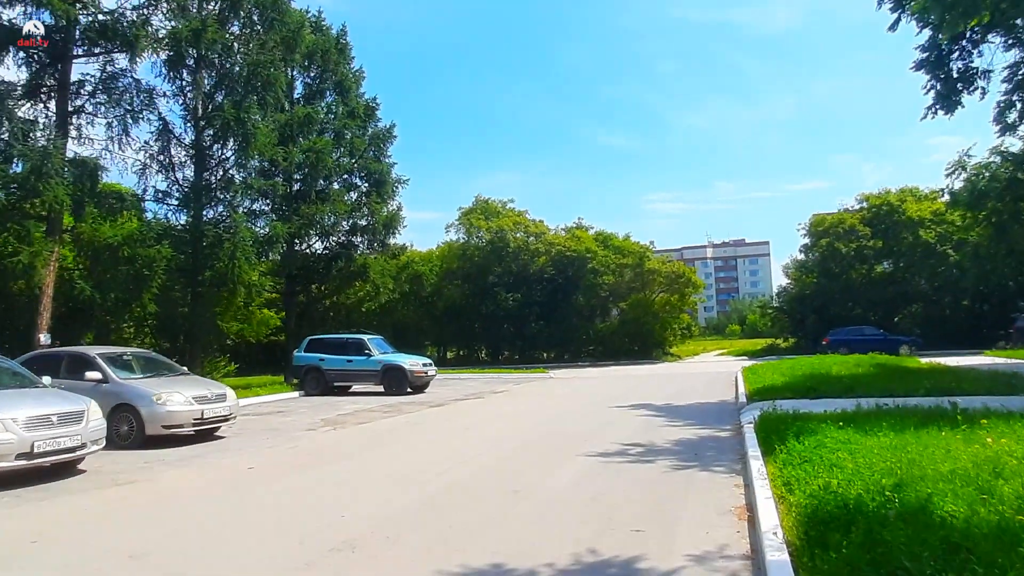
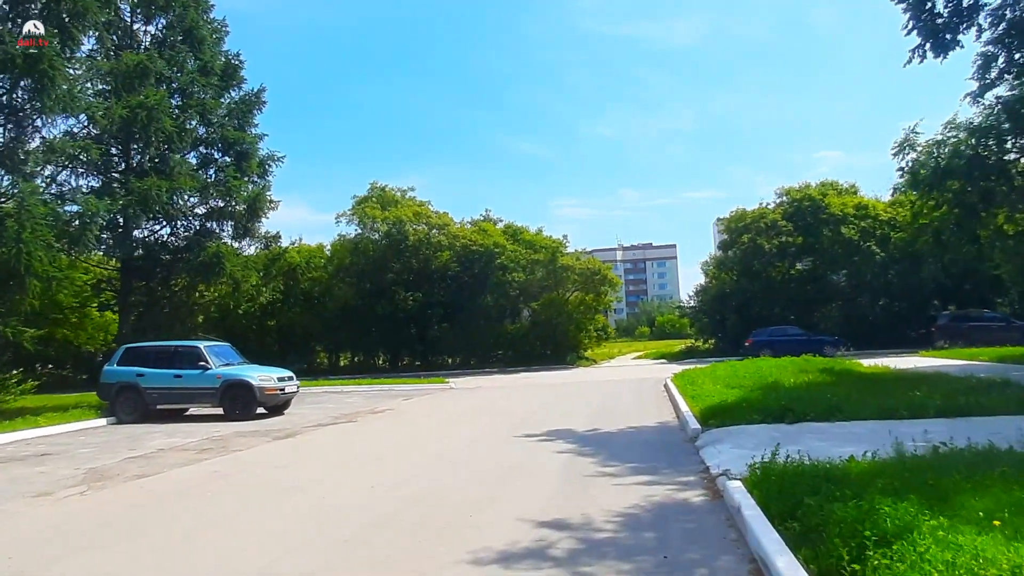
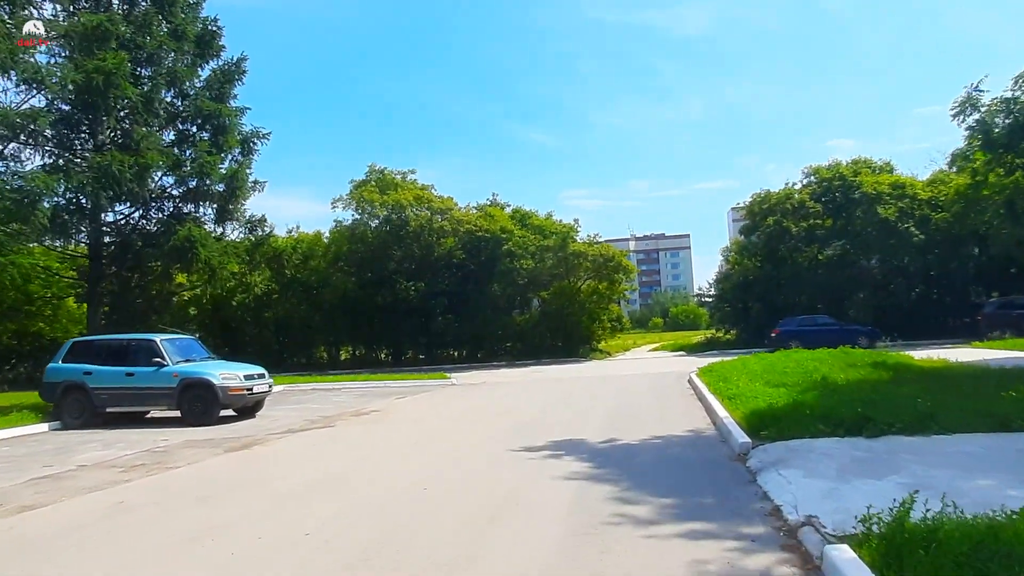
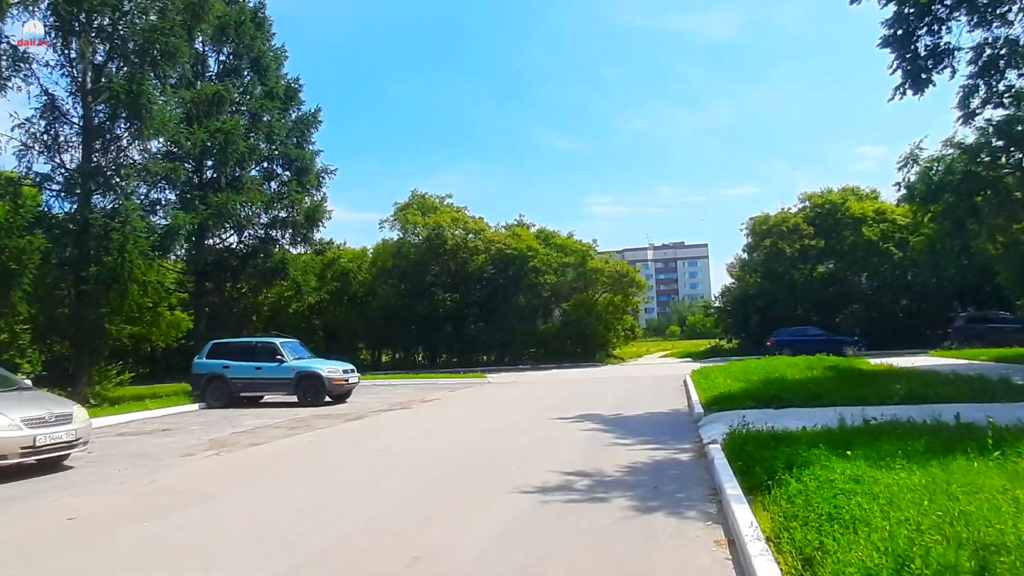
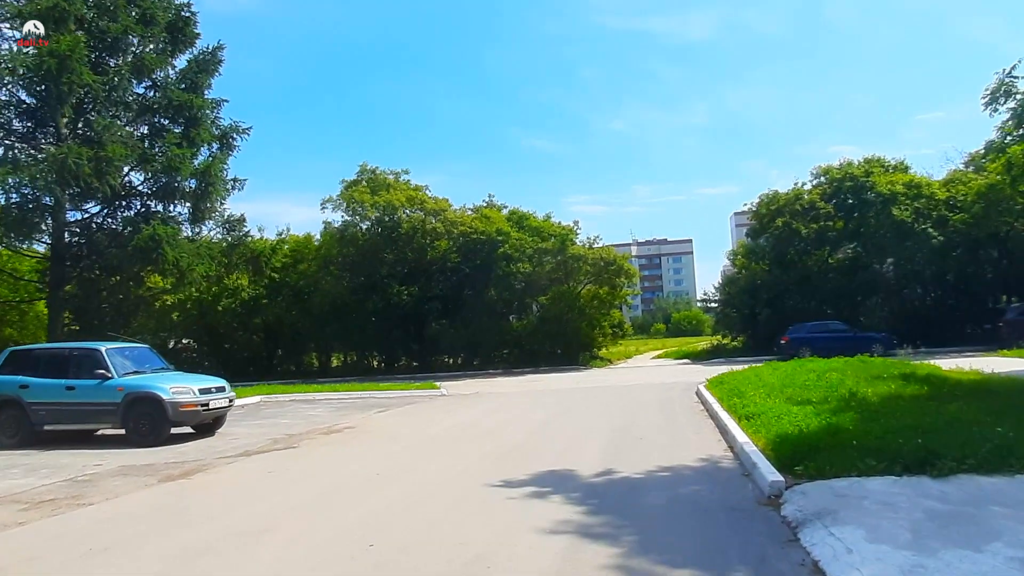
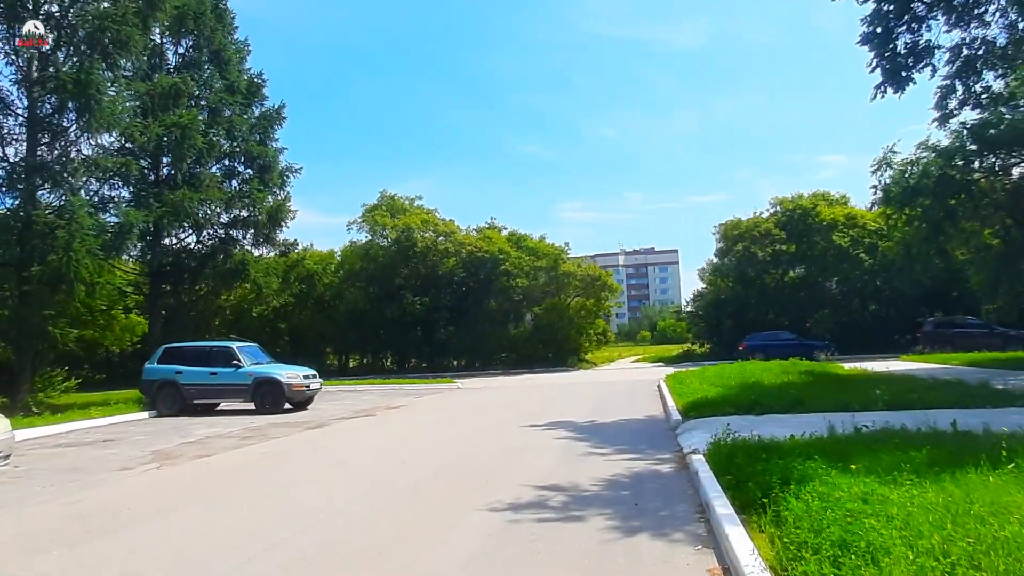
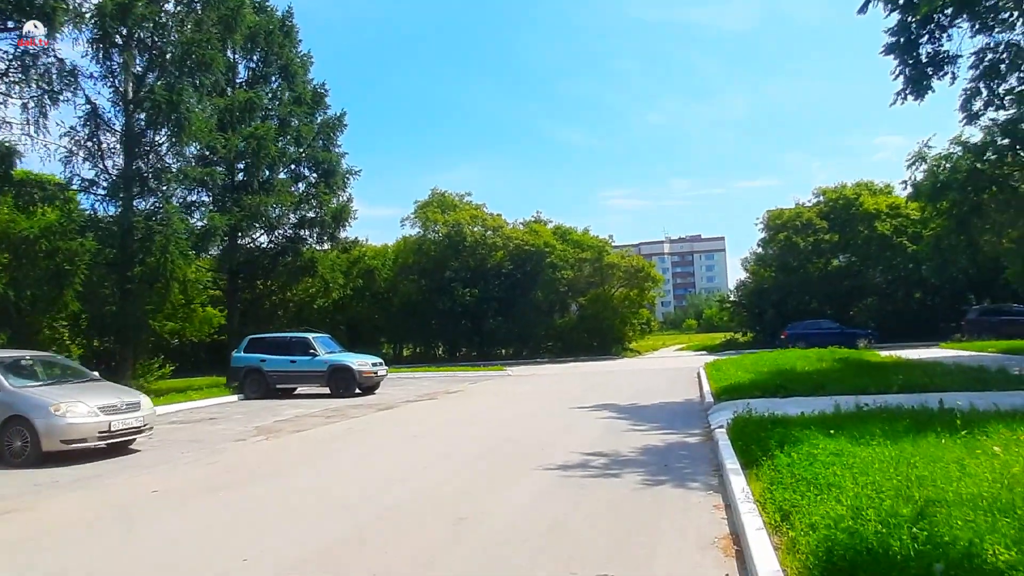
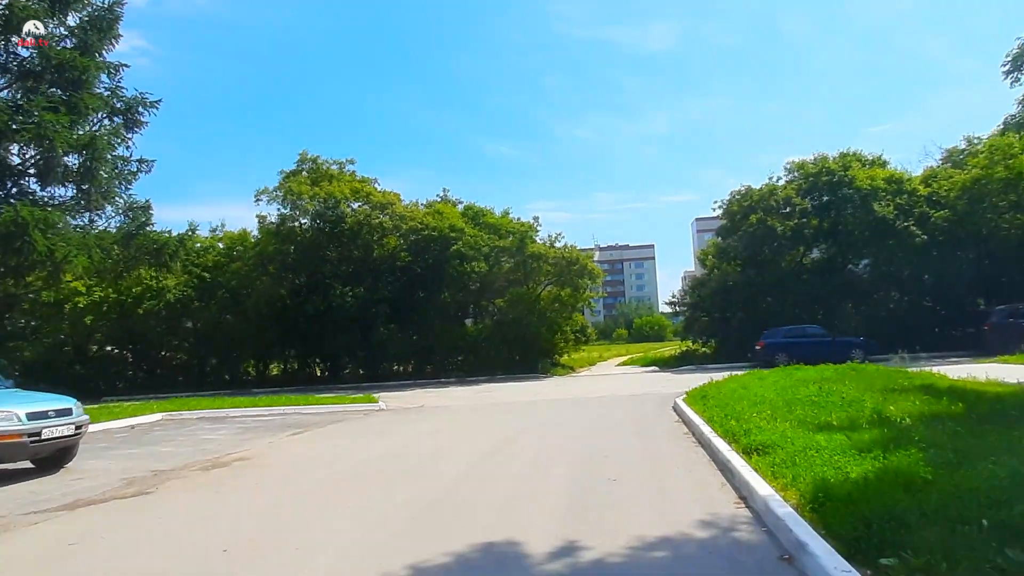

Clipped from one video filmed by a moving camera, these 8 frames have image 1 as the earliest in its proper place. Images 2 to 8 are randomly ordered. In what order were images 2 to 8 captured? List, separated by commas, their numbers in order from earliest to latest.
7, 4, 6, 2, 3, 5, 8
